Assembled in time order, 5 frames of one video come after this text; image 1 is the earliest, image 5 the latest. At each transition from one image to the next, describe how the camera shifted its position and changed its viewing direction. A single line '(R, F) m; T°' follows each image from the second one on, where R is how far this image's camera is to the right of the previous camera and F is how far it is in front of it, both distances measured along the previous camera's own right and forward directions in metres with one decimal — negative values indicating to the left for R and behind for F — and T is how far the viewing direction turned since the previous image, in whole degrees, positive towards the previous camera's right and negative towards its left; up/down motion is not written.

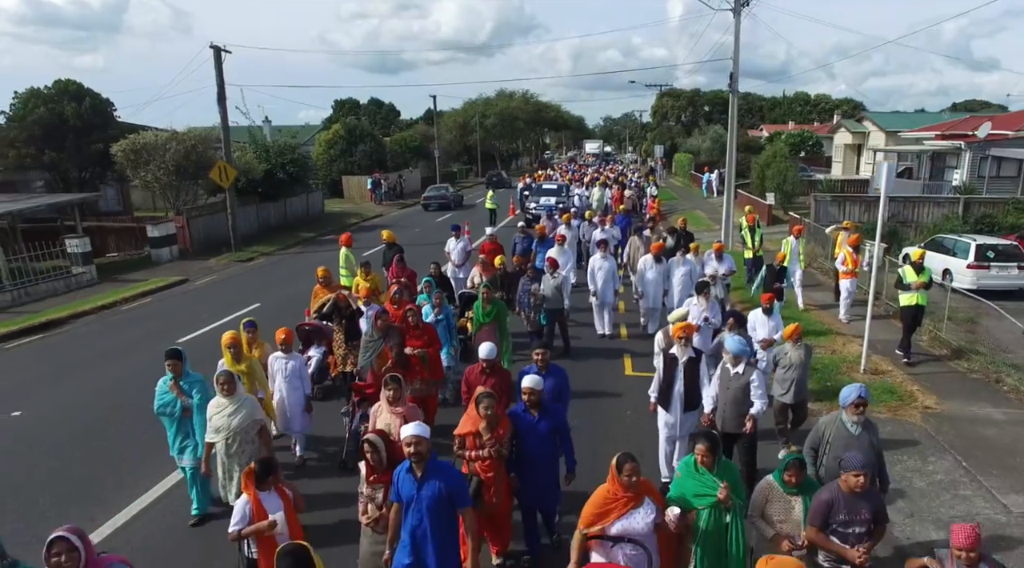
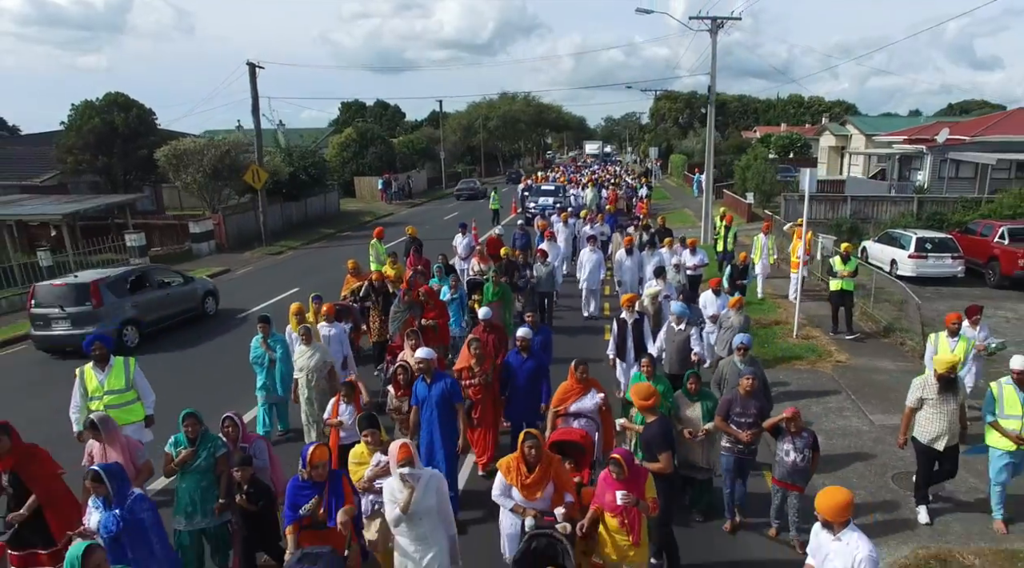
(0.0, -2.4) m; 0°
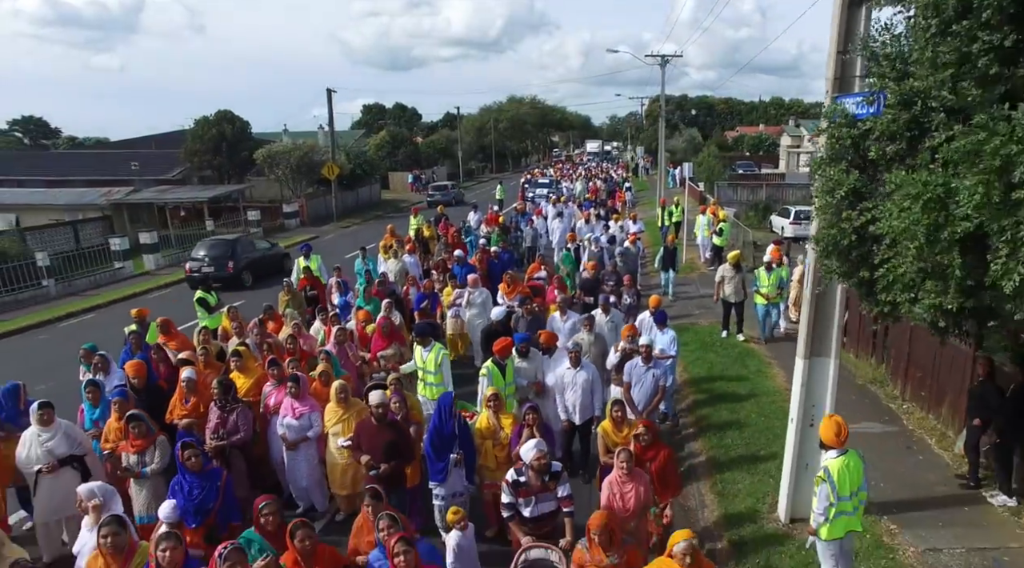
(+0.1, -8.2) m; -1°
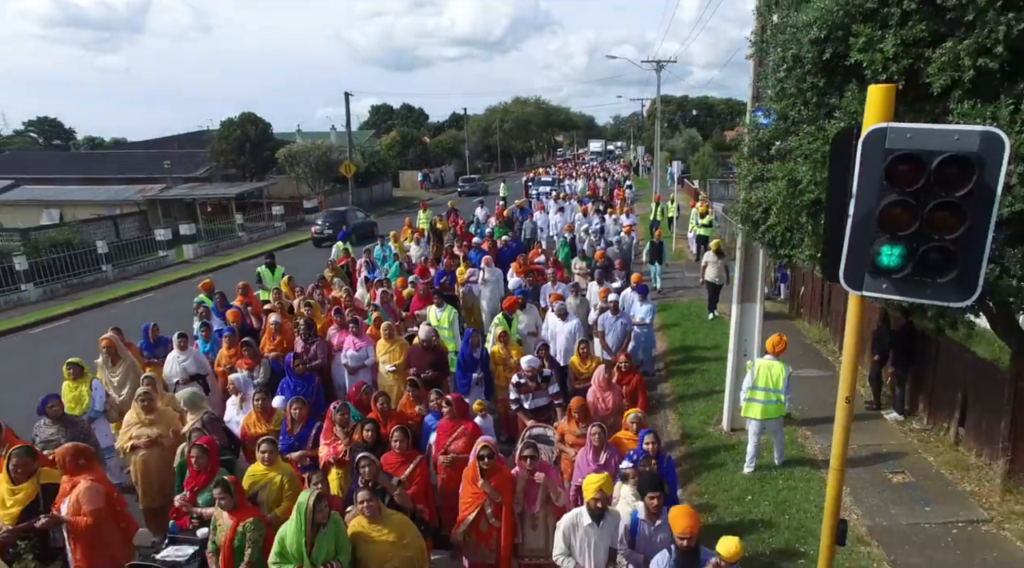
(0.0, -2.1) m; 0°
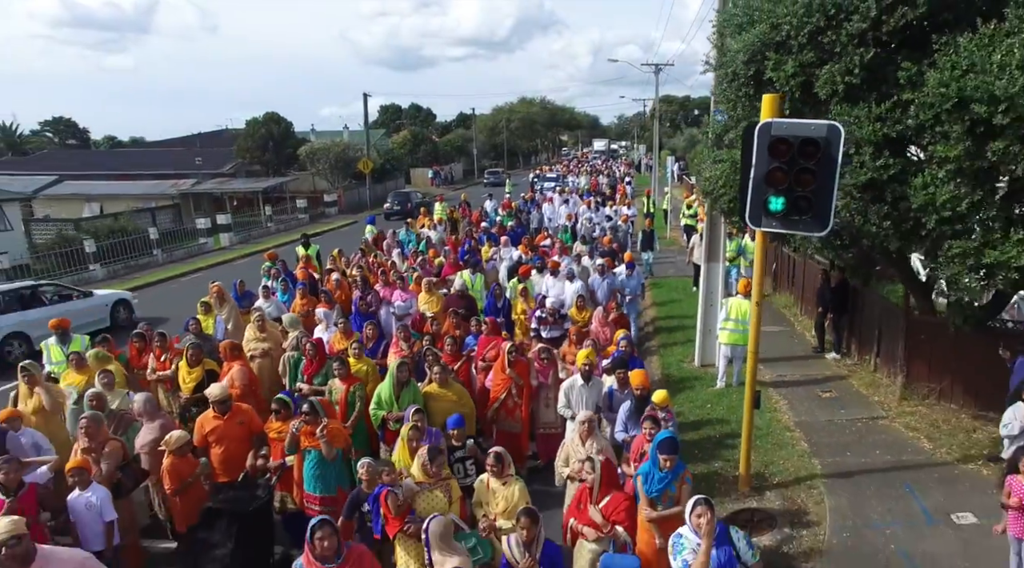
(-0.1, -2.1) m; 0°
